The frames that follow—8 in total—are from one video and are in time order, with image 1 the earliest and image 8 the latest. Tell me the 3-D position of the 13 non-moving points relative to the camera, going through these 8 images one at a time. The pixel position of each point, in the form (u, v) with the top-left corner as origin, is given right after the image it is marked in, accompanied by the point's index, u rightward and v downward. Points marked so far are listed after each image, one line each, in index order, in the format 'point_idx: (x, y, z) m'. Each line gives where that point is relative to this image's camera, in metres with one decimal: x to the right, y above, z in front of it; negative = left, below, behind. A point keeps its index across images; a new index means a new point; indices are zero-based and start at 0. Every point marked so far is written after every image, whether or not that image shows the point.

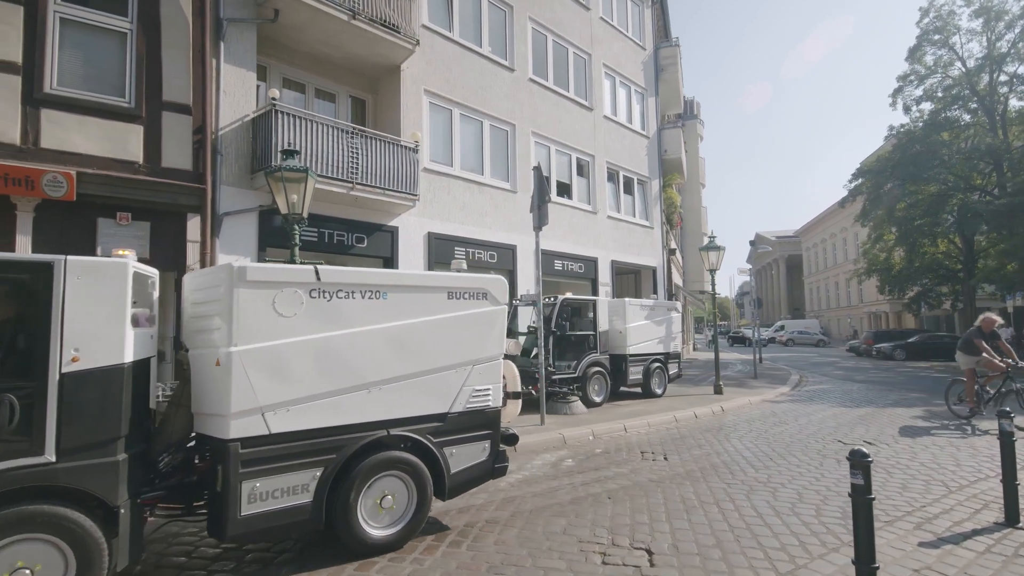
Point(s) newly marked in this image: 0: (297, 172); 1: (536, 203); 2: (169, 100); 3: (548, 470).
0: (-2.8, +1.5, +7.6) m
1: (+0.4, +1.5, +10.1) m
2: (-5.5, +3.0, +9.2) m
3: (+0.5, -2.3, +7.4) m
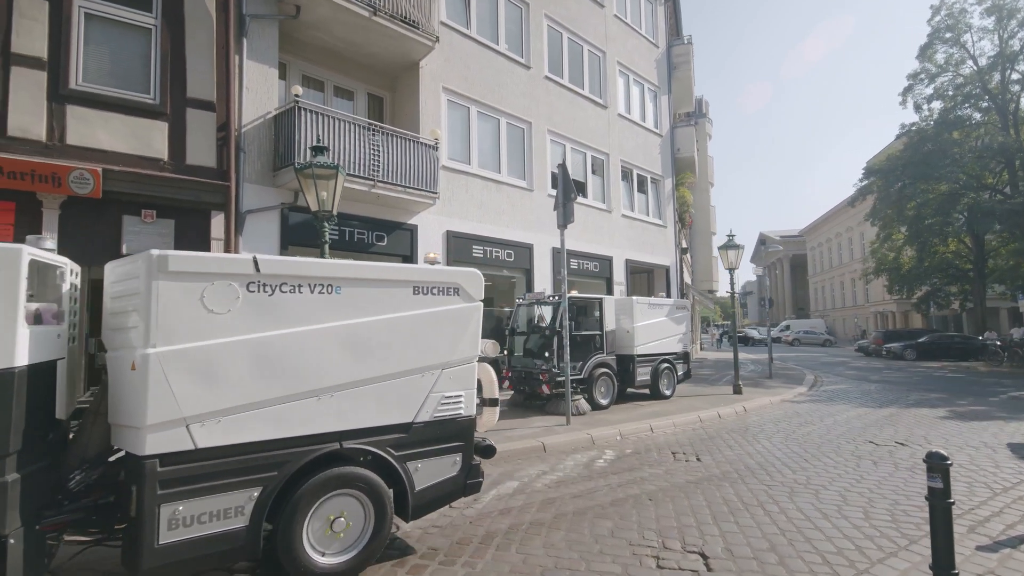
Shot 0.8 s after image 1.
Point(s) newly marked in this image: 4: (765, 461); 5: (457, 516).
0: (-2.4, +1.6, +7.5) m
1: (+0.8, +1.5, +10.0) m
2: (-5.0, +3.0, +9.1) m
3: (+0.9, -2.3, +7.3) m
4: (+3.3, -2.3, +7.6) m
5: (-0.5, -2.2, +5.6) m
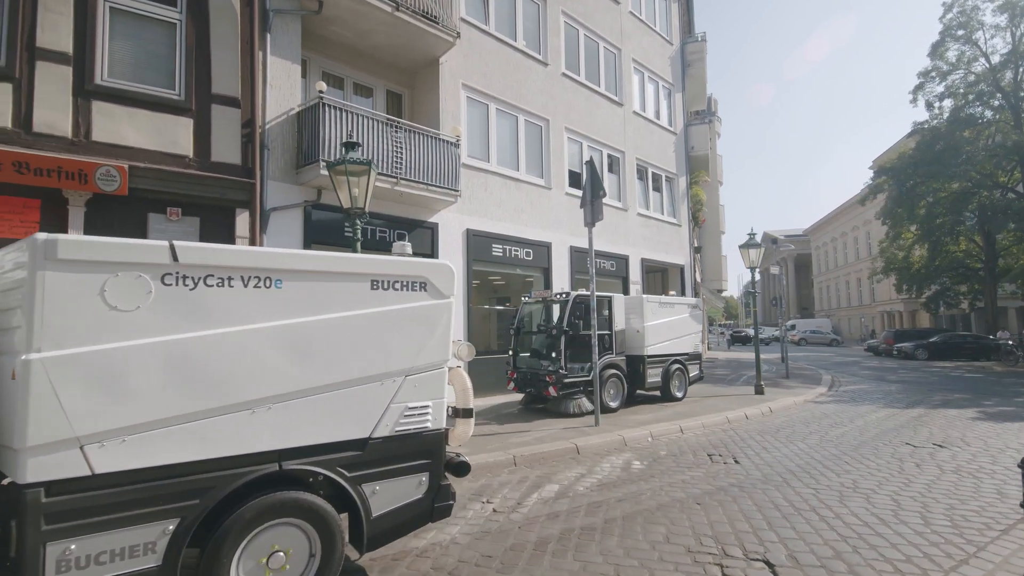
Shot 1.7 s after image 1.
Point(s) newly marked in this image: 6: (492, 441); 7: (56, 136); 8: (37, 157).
0: (-1.9, +1.6, +7.4) m
1: (+1.3, +1.5, +9.9) m
2: (-4.6, +3.0, +9.0) m
3: (+1.3, -2.3, +7.1) m
4: (+3.8, -2.3, +7.5) m
5: (-0.1, -2.2, +5.4) m
6: (-0.3, -2.2, +8.5) m
7: (-6.0, +2.0, +7.6) m
8: (-6.0, +1.7, +7.3) m
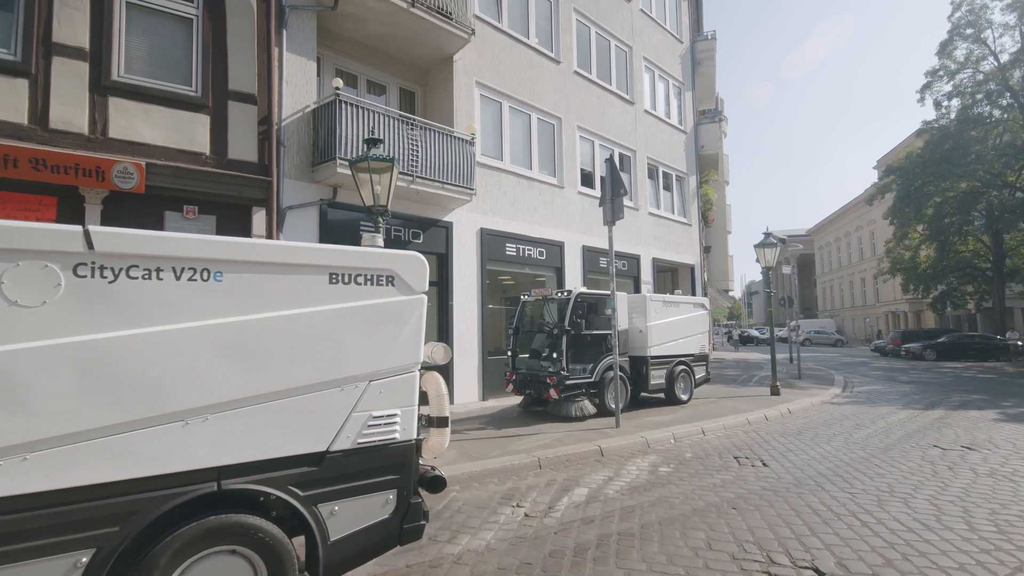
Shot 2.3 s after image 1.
0: (-1.6, +1.6, +7.3) m
1: (+1.6, +1.5, +9.7) m
2: (-4.2, +3.1, +8.8) m
3: (+1.7, -2.3, +7.0) m
4: (+4.1, -2.3, +7.3) m
5: (+0.3, -2.2, +5.3) m
6: (0.0, -2.2, +8.3) m
7: (-5.7, +2.0, +7.5) m
8: (-5.7, +1.7, +7.2) m
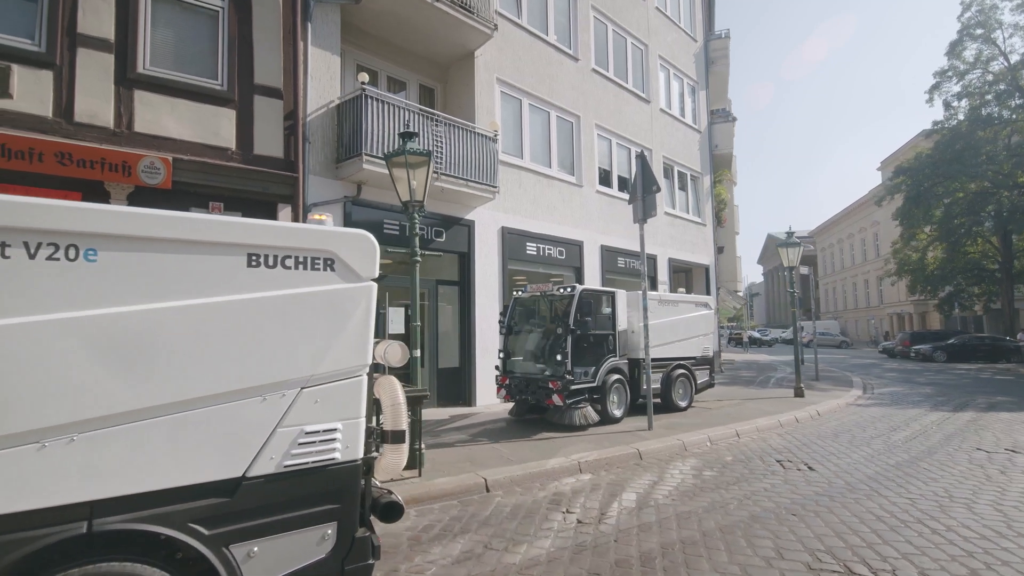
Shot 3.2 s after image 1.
0: (-1.1, +1.6, +7.0) m
1: (+2.1, +1.5, +9.5) m
2: (-3.8, +3.1, +8.6) m
3: (+2.1, -2.3, +6.8) m
4: (+4.6, -2.3, +7.1) m
5: (+0.7, -2.2, +5.1) m
6: (+0.5, -2.2, +8.1) m
7: (-5.2, +2.0, +7.3) m
8: (-5.2, +1.7, +7.0) m
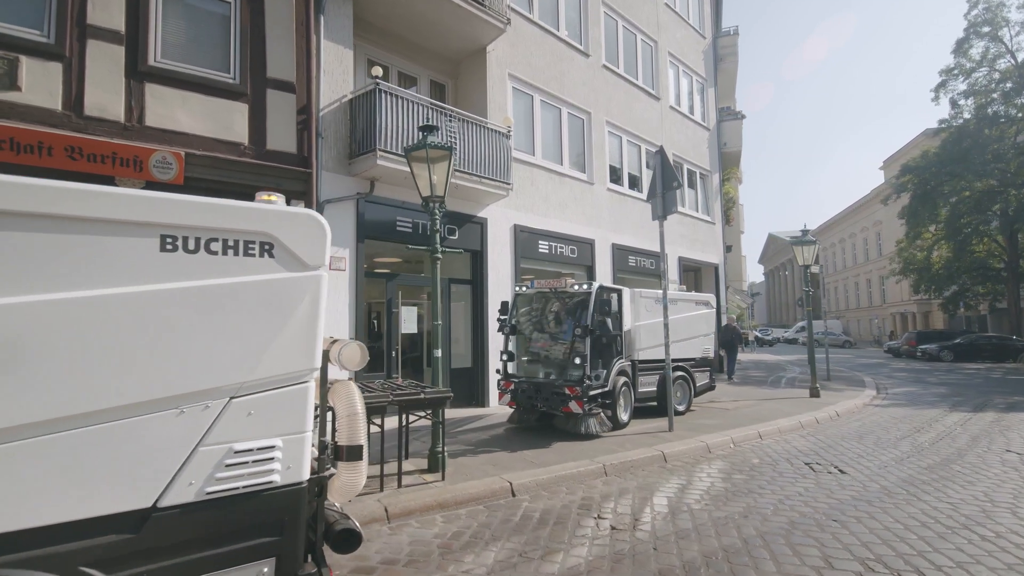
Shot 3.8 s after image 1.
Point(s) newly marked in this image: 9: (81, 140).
0: (-0.8, +1.6, +6.8) m
1: (+2.4, +1.6, +9.3) m
2: (-3.5, +3.1, +8.4) m
3: (+2.4, -2.2, +6.6) m
4: (+4.9, -2.2, +6.9) m
5: (+1.0, -2.1, +4.9) m
6: (+0.8, -2.2, +7.9) m
7: (-5.0, +2.1, +7.1) m
8: (-4.9, +1.7, +6.8) m
9: (-5.0, +1.7, +6.7) m
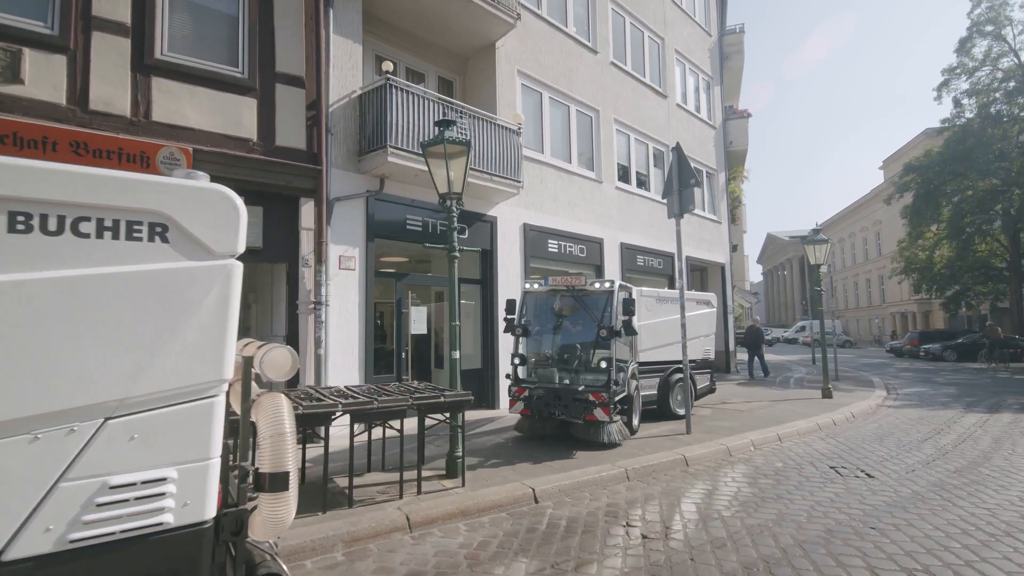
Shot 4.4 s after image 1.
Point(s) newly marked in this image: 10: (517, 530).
0: (-0.6, +1.6, +6.6) m
1: (+2.6, +1.6, +9.2) m
2: (-3.3, +3.1, +8.2) m
3: (+2.6, -2.2, +6.4) m
4: (+5.1, -2.2, +6.7) m
5: (+1.3, -2.1, +4.7) m
6: (+1.0, -2.2, +7.7) m
7: (-4.7, +2.1, +6.9) m
8: (-4.7, +1.7, +6.6) m
9: (-4.8, +1.7, +6.5) m
10: (0.0, -2.1, +5.1) m
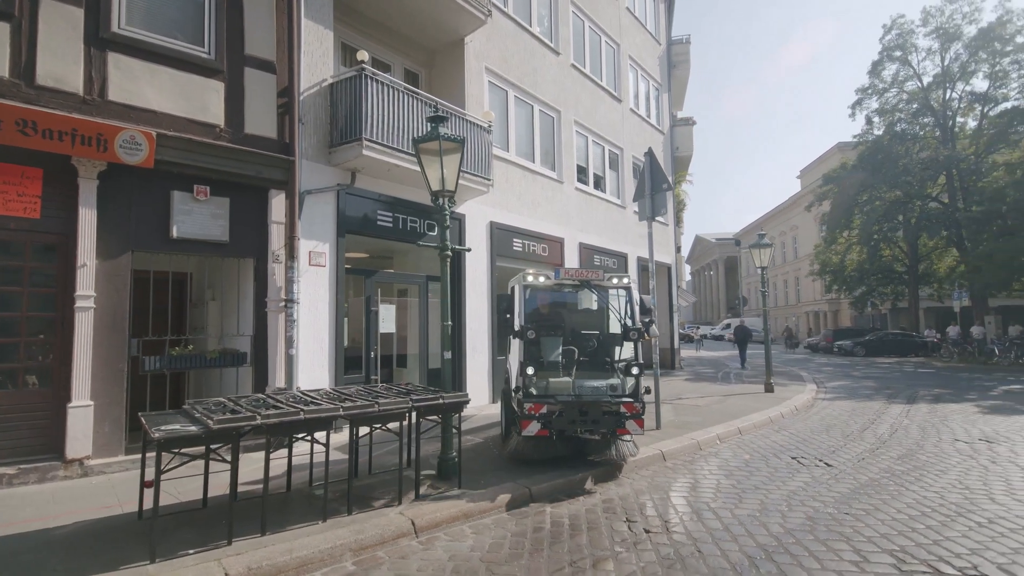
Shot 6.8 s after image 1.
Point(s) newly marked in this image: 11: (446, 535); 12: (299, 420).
0: (-0.7, +1.6, +6.5) m
1: (+2.2, +1.6, +9.4) m
2: (-3.5, +3.1, +7.8) m
3: (+2.5, -2.3, +6.7) m
4: (+4.9, -2.3, +7.3) m
5: (+1.4, -2.1, +4.8) m
6: (+0.7, -2.2, +7.8) m
7: (-4.8, +2.1, +6.2) m
8: (-4.8, +1.8, +6.0) m
9: (-4.8, +1.8, +5.9) m
10: (+0.1, -2.1, +5.1) m
11: (-0.6, -2.1, +5.0) m
12: (-1.8, -1.1, +5.0) m
